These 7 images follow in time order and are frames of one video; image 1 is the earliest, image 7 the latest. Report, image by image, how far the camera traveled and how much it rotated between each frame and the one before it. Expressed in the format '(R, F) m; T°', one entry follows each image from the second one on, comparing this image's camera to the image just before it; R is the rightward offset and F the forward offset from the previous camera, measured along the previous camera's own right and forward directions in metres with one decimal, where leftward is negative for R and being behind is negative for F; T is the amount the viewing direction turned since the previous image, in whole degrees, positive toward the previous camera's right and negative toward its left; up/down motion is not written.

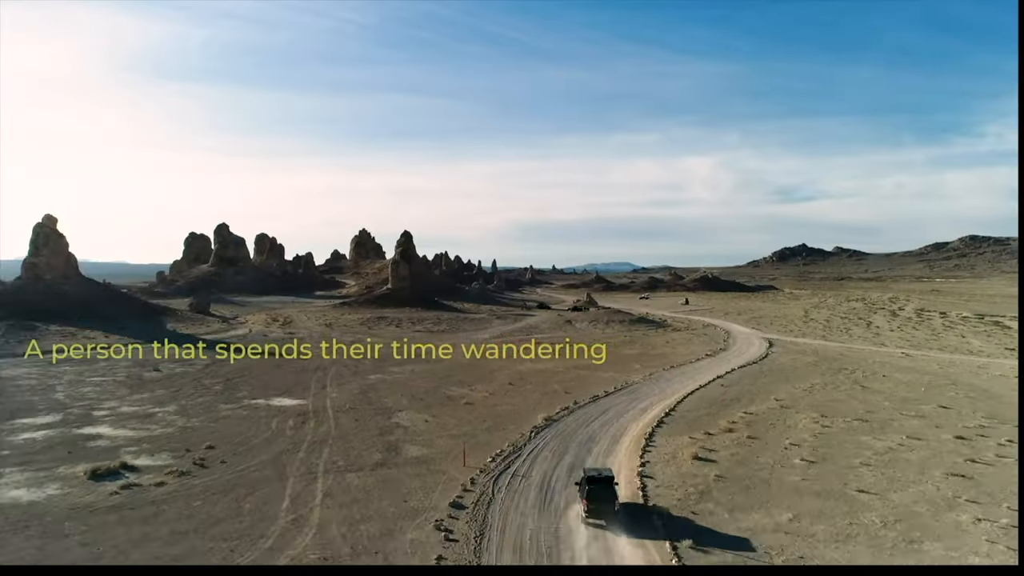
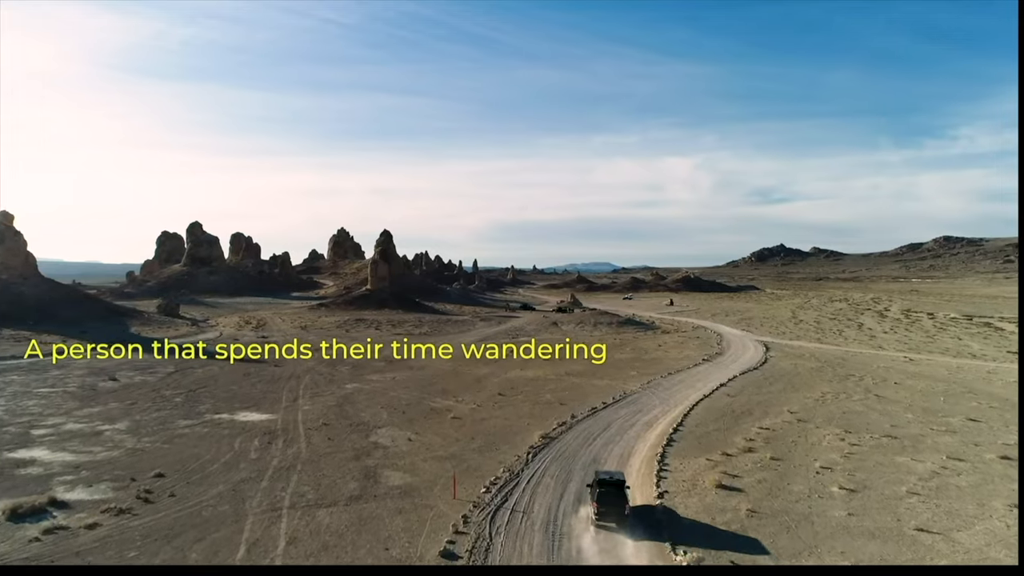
(-0.4, +2.5) m; +2°
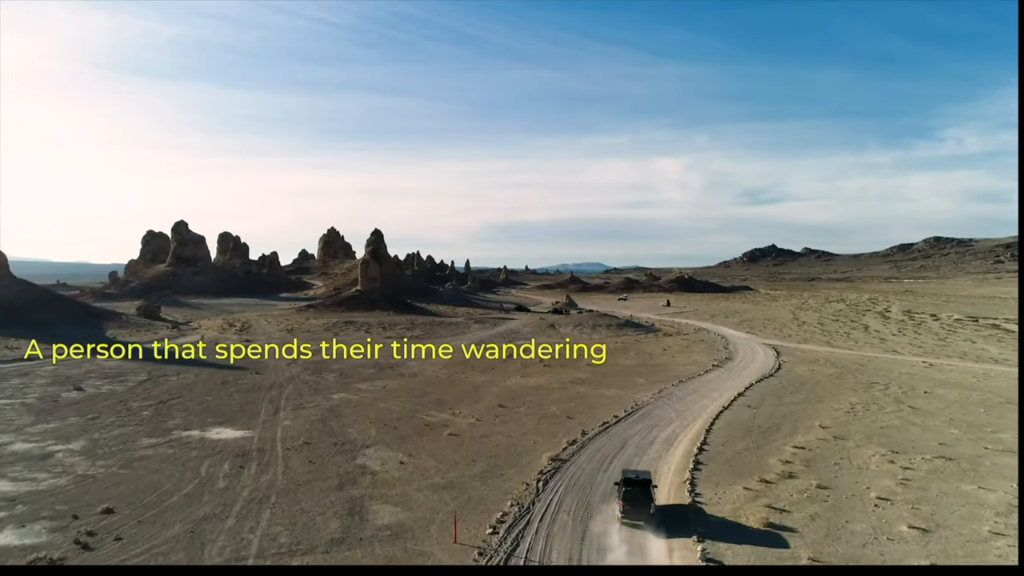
(-0.4, +2.6) m; +1°
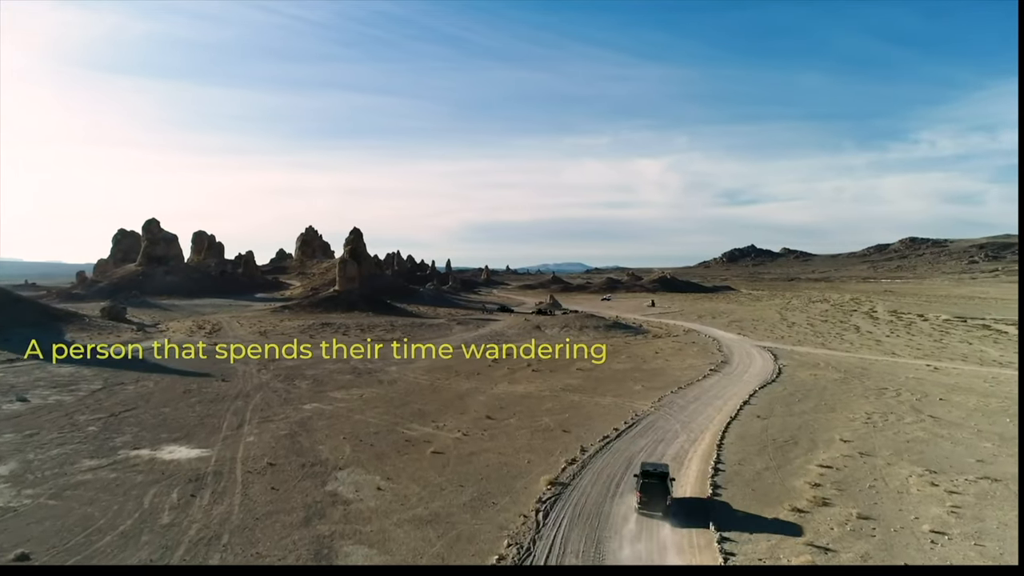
(-0.3, +2.4) m; +2°
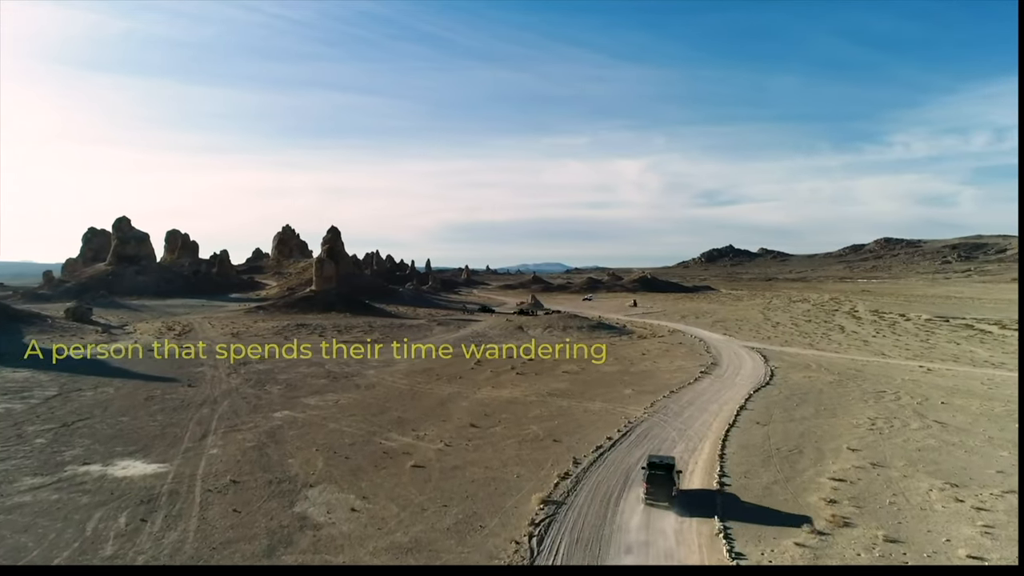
(-0.2, +1.6) m; +2°
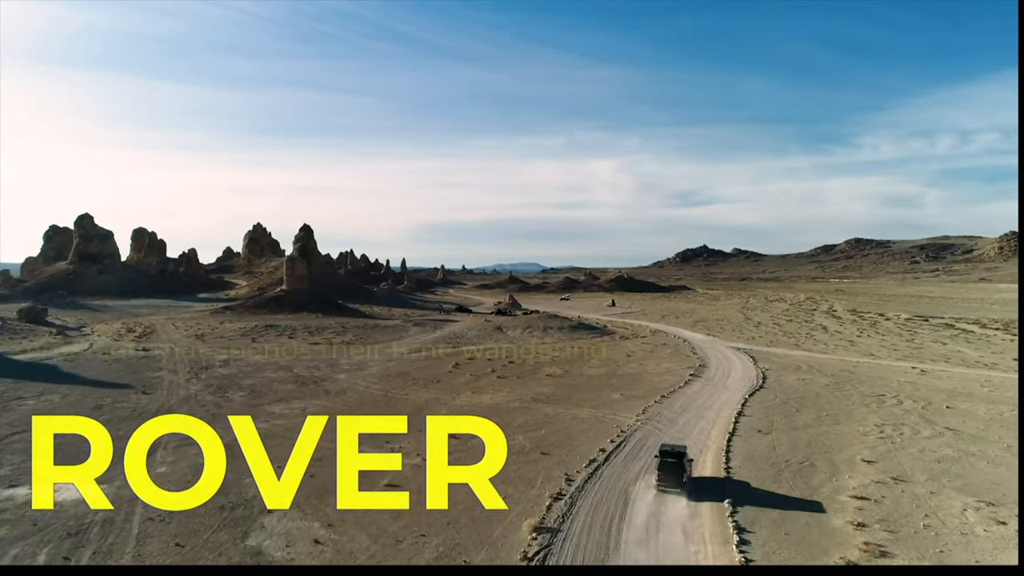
(-0.2, +2.0) m; +2°
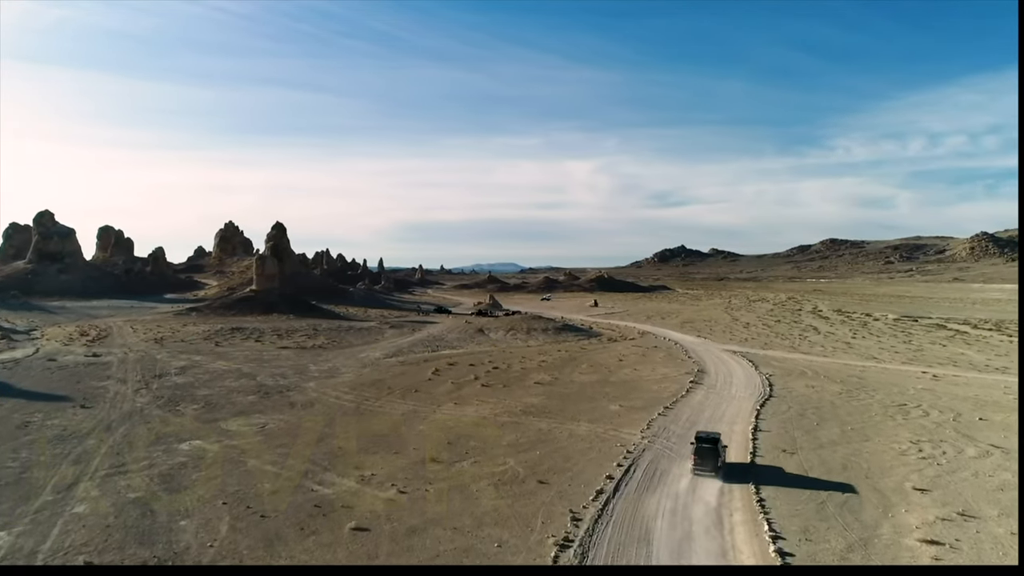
(-0.3, +3.0) m; +2°
